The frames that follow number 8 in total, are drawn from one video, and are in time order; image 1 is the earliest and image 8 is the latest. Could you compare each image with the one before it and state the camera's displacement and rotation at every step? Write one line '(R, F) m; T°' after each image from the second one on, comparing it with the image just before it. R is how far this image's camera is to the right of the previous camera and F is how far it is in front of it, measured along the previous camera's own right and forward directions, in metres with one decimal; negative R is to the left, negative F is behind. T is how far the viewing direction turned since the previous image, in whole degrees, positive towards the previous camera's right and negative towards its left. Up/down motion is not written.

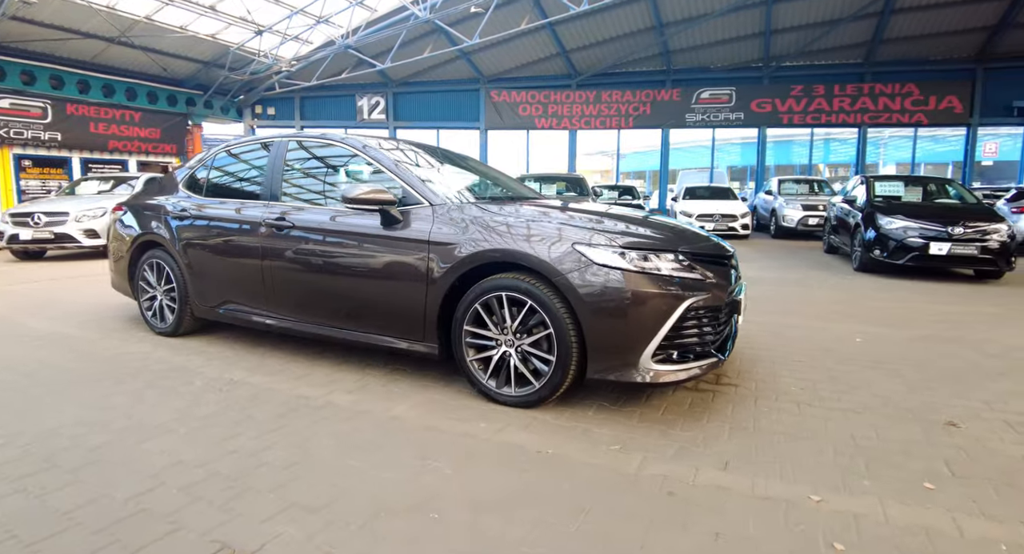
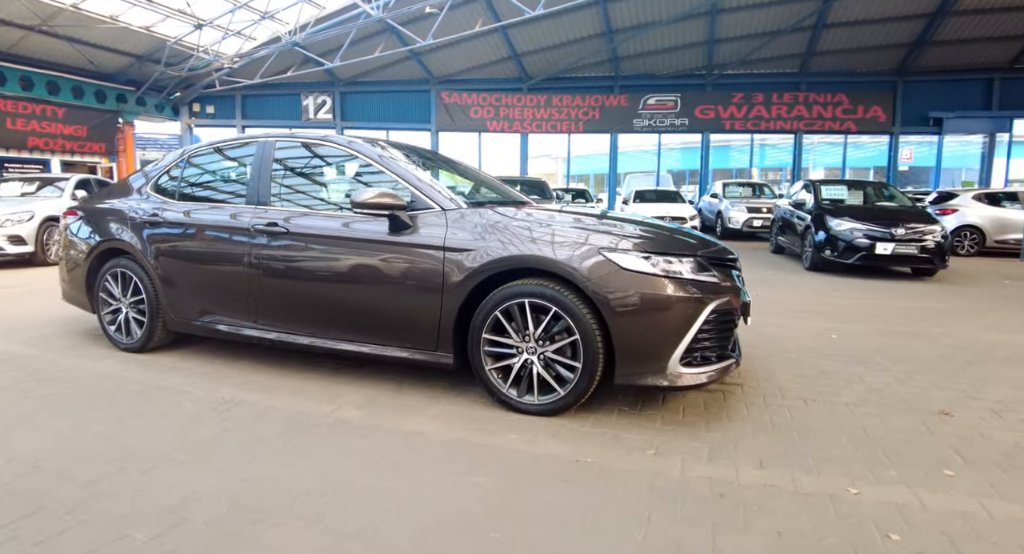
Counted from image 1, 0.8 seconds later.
(-0.4, +0.1) m; +6°
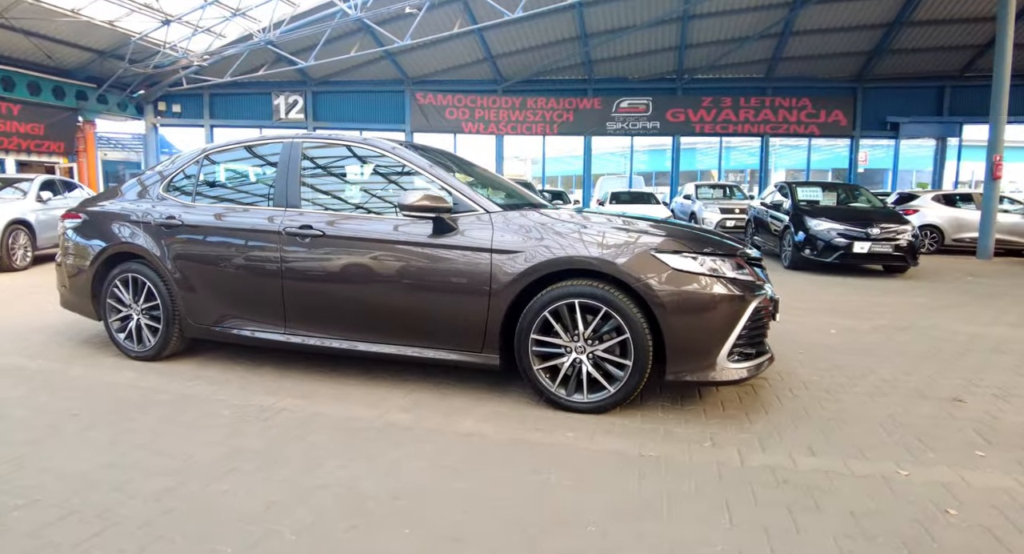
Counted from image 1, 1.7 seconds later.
(-0.4, 0.0) m; +4°
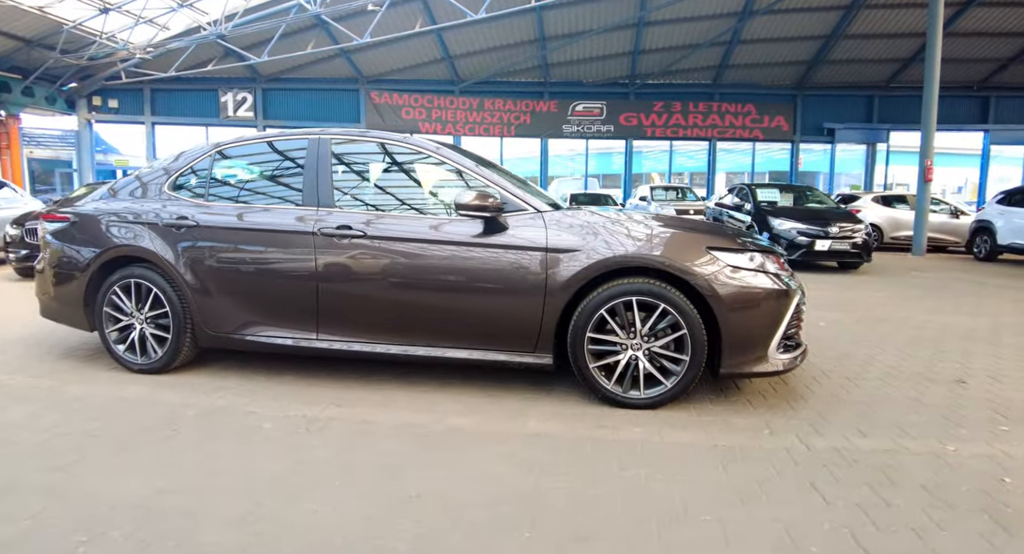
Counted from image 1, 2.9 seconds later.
(-0.6, 0.0) m; +6°
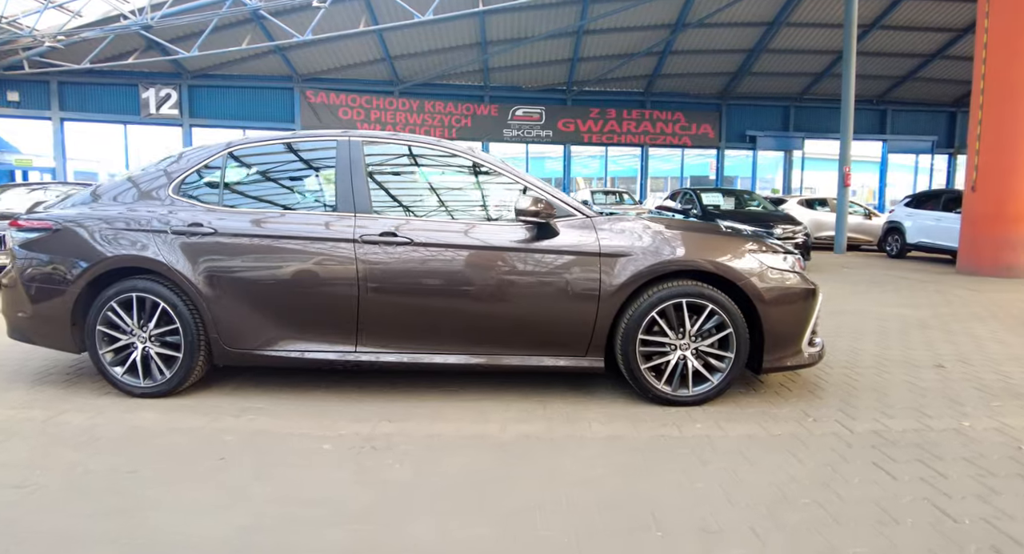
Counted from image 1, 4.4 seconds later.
(-0.7, 0.0) m; +8°
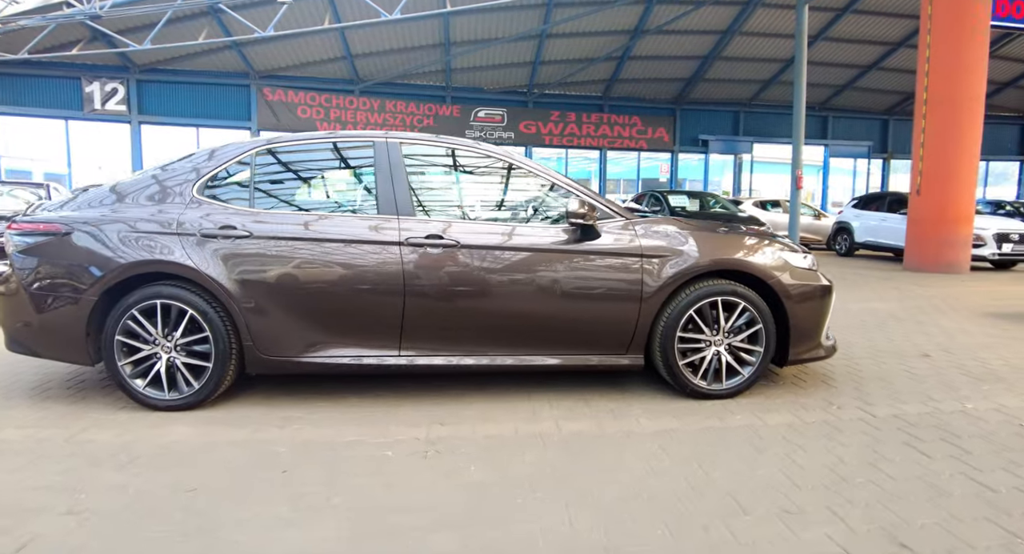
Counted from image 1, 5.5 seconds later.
(-0.6, 0.0) m; +5°
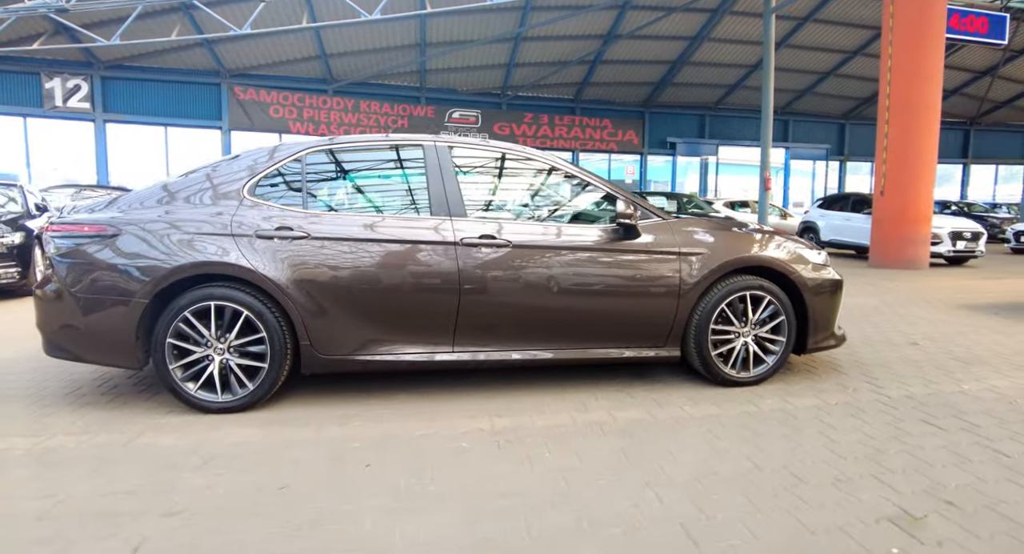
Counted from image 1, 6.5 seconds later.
(-0.5, -0.2) m; +4°
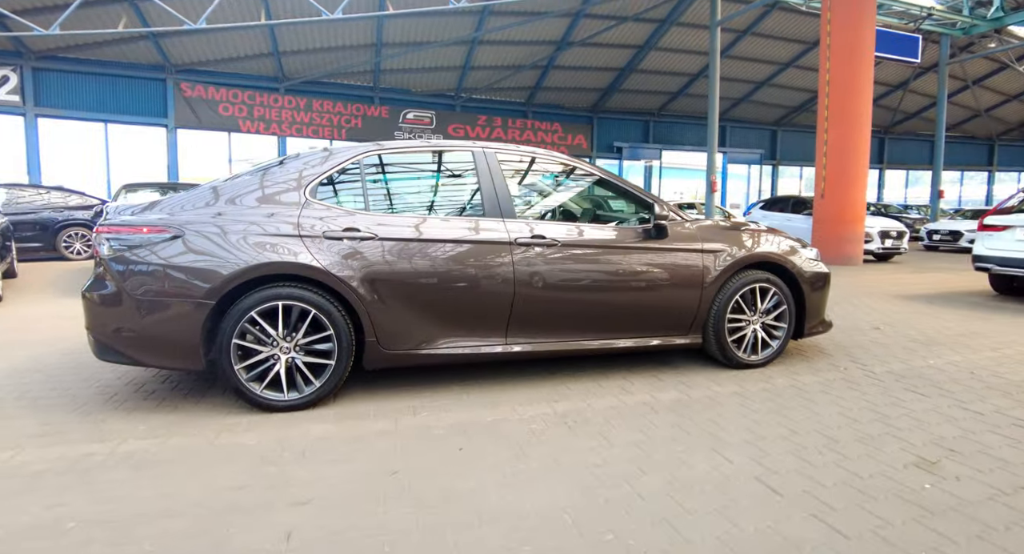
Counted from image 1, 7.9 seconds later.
(-0.7, -0.3) m; +6°
